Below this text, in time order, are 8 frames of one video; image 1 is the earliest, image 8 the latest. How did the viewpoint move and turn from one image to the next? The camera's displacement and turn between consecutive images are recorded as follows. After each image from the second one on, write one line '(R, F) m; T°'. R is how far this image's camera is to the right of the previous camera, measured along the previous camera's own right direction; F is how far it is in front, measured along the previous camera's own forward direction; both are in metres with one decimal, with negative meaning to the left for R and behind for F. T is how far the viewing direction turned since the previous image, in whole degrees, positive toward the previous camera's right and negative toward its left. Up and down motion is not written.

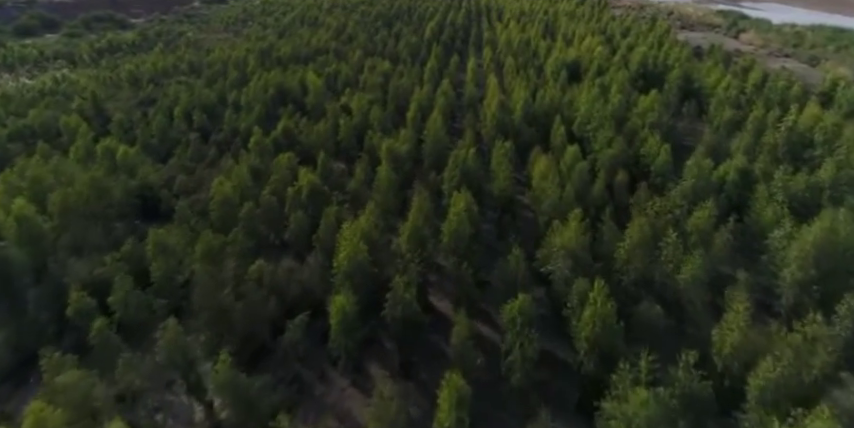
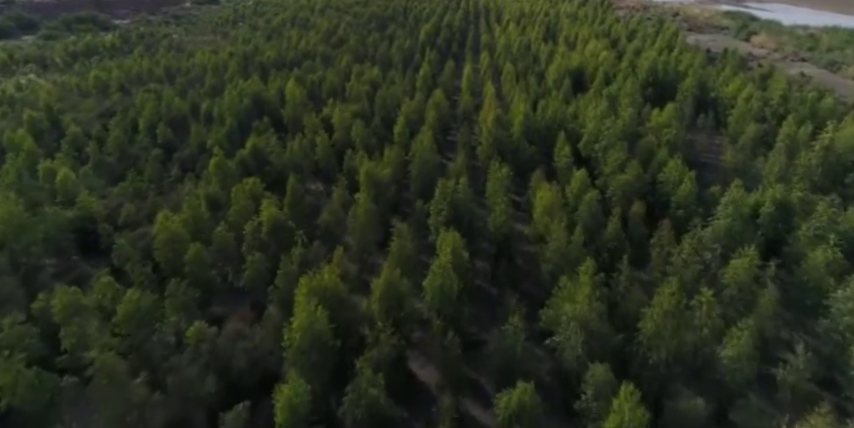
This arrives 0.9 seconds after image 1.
(+0.6, +3.3) m; 0°
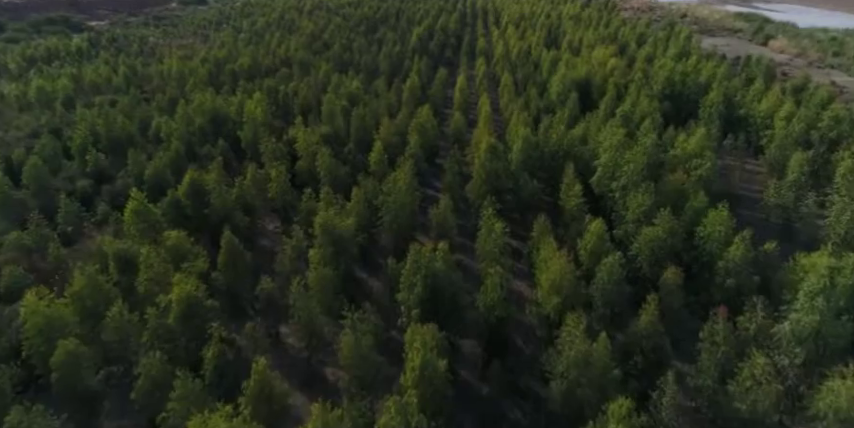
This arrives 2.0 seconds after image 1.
(+0.9, +4.8) m; 0°
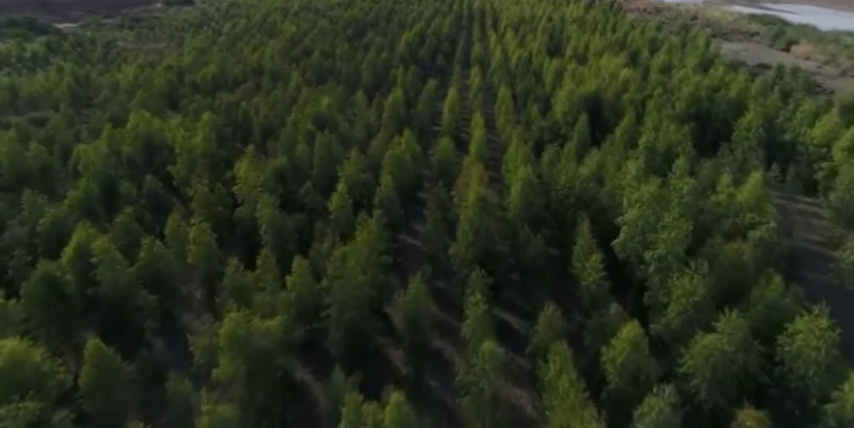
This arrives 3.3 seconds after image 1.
(+0.9, +5.3) m; 0°
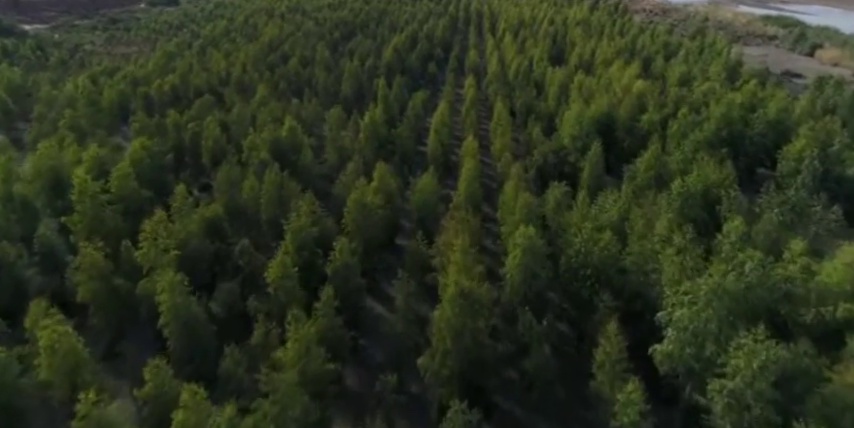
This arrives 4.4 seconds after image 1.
(+0.9, +4.9) m; 0°
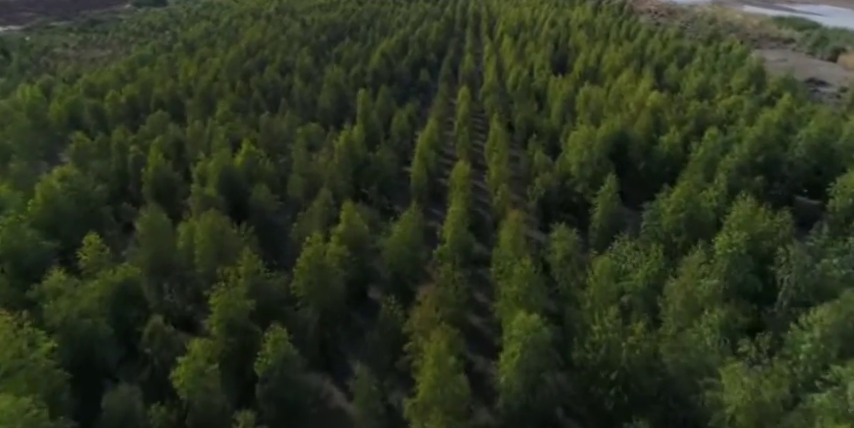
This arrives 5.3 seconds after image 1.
(+0.7, +3.9) m; 0°
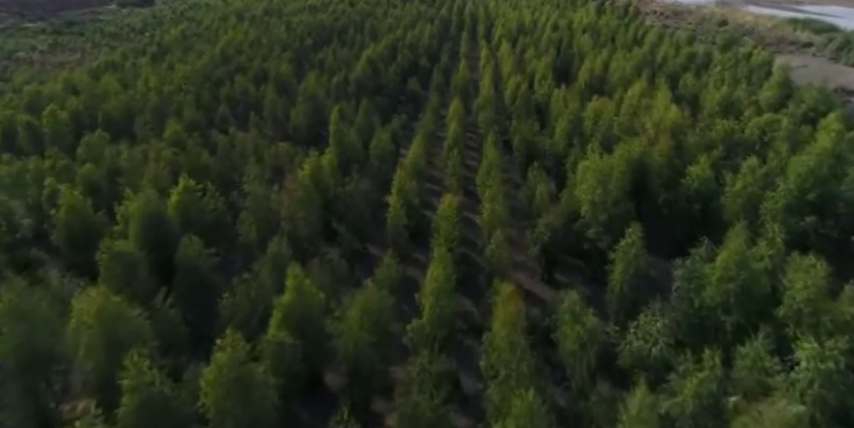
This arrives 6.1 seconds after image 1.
(+0.7, +4.0) m; 0°
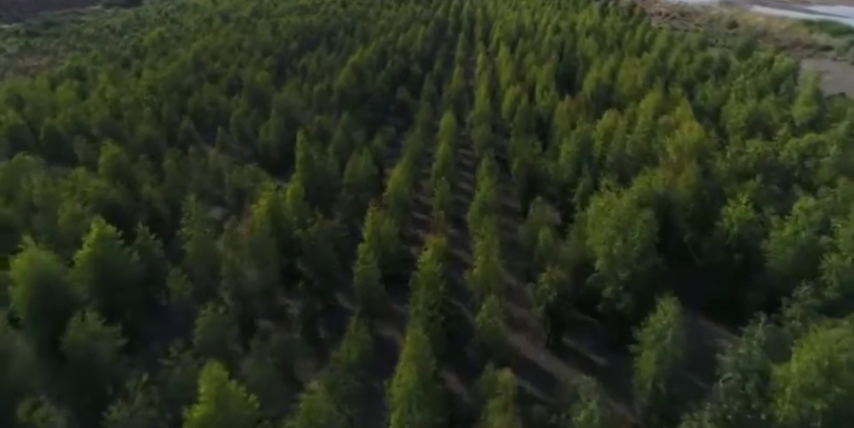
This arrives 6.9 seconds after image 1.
(+0.7, +3.5) m; 0°
